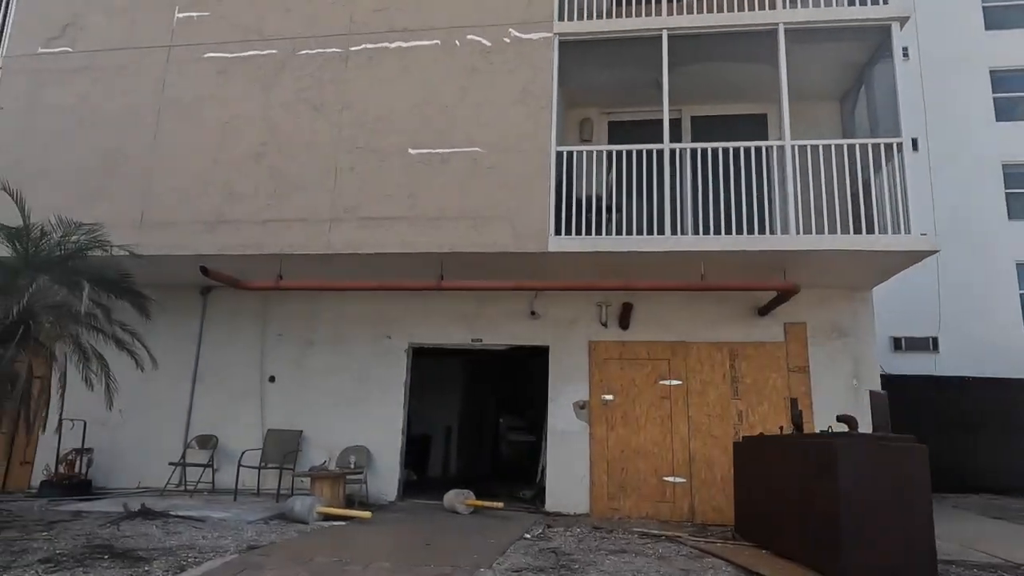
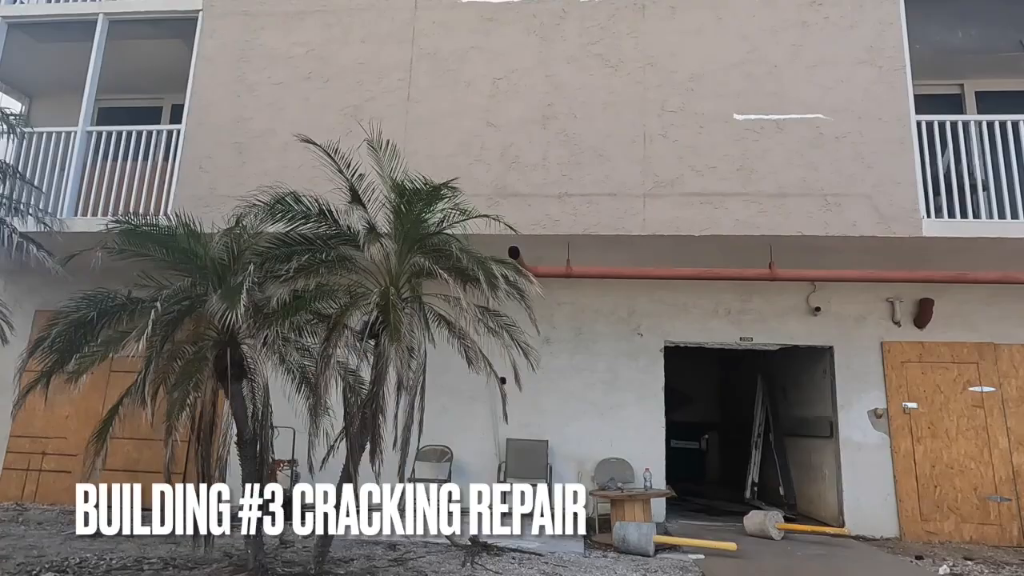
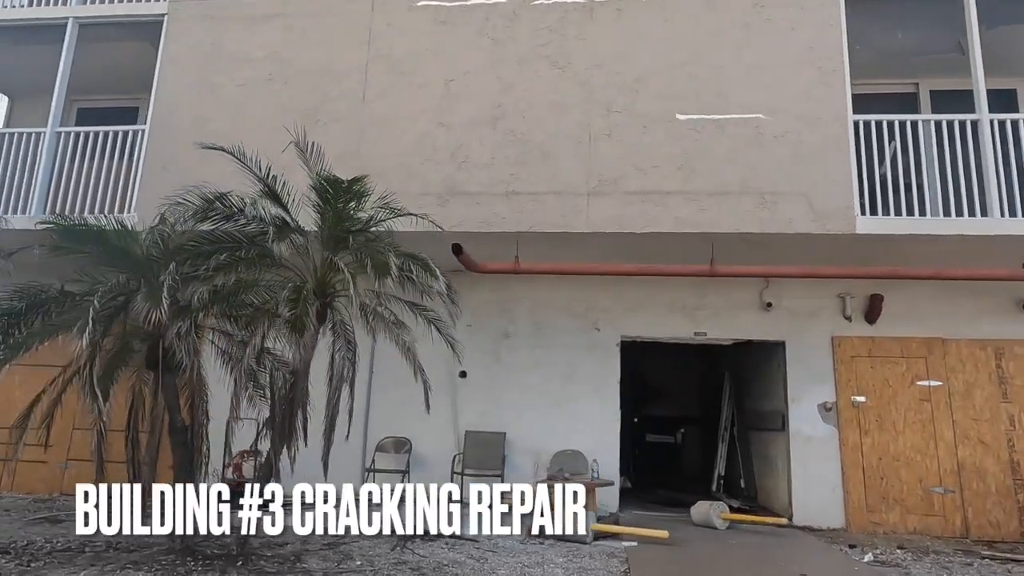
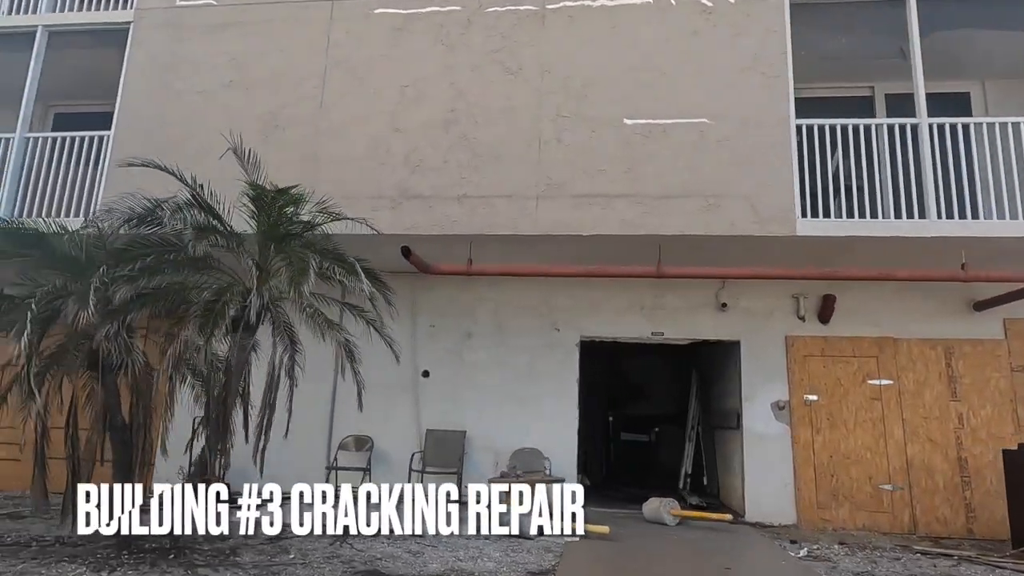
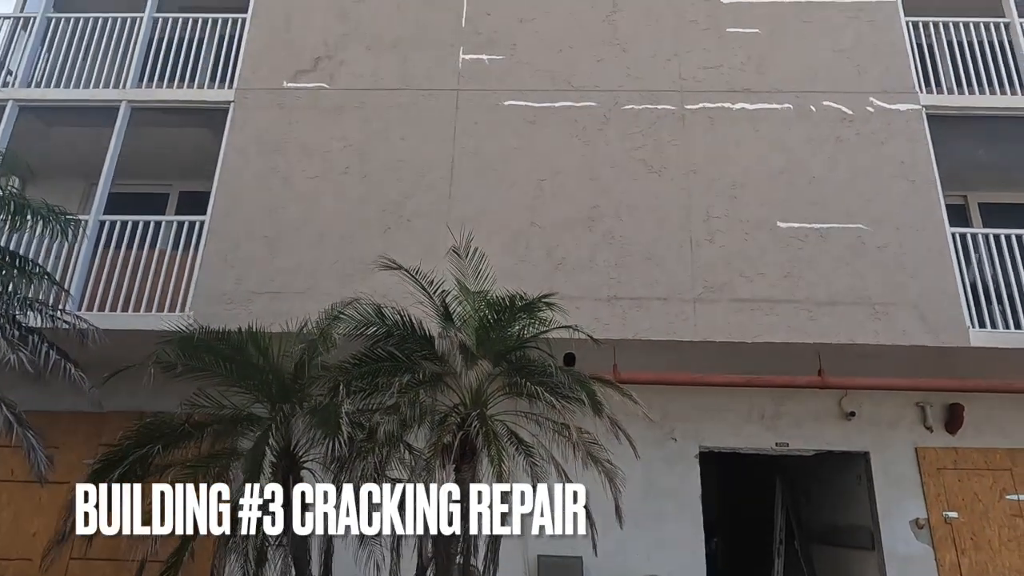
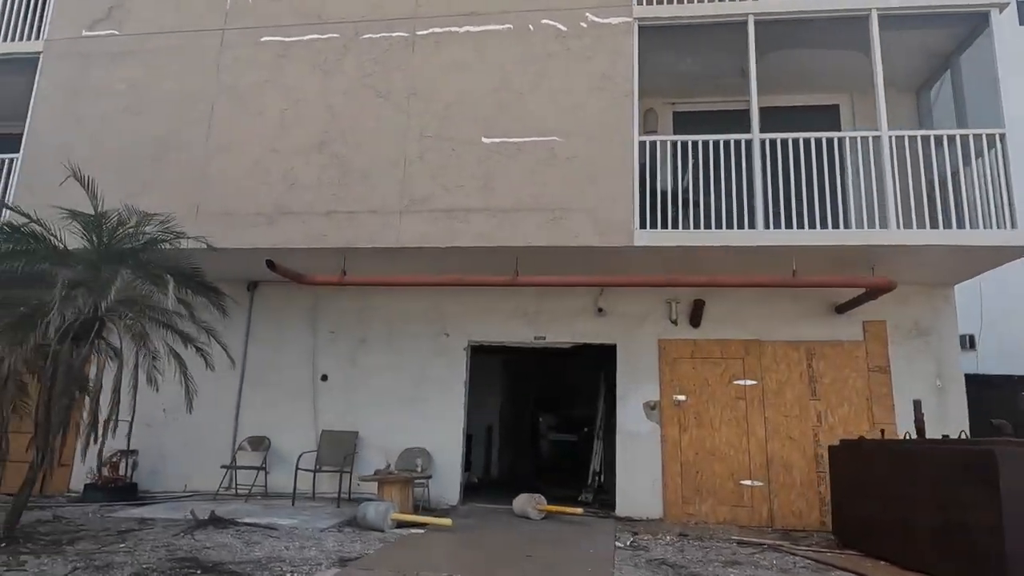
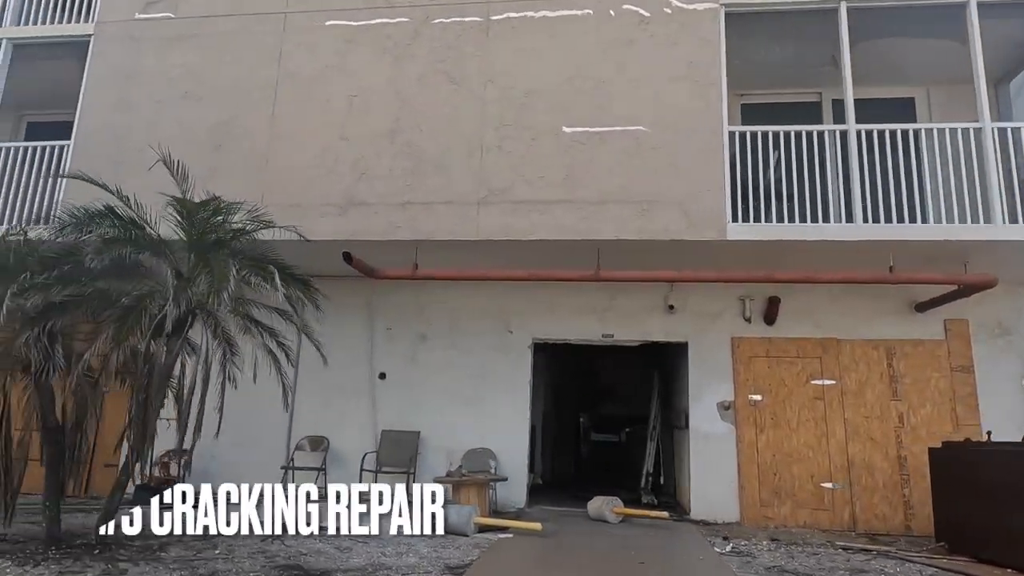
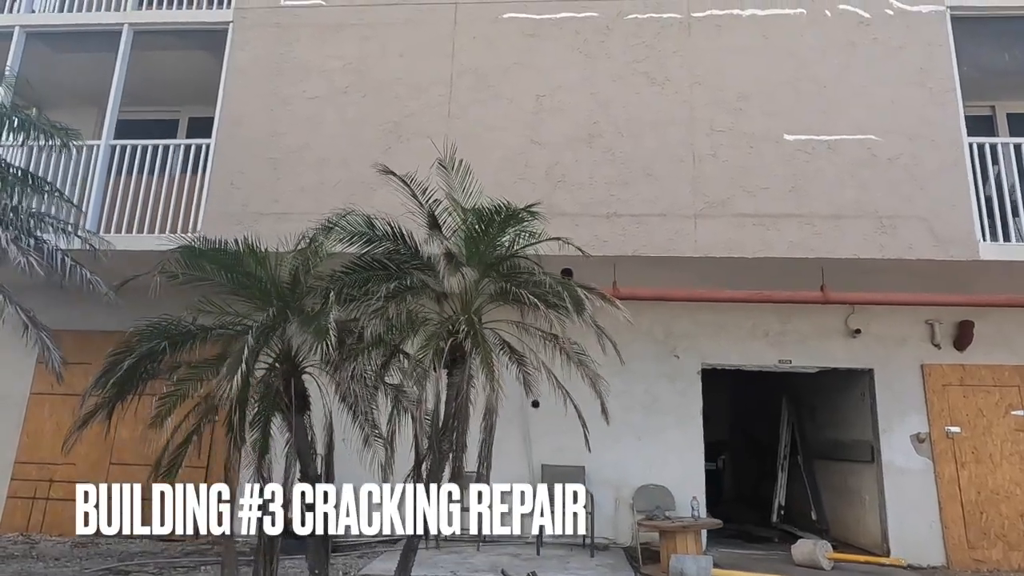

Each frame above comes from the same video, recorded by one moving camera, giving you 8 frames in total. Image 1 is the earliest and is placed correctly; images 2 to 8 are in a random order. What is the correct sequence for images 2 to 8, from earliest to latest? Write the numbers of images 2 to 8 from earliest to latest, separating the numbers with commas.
6, 7, 4, 3, 2, 8, 5
